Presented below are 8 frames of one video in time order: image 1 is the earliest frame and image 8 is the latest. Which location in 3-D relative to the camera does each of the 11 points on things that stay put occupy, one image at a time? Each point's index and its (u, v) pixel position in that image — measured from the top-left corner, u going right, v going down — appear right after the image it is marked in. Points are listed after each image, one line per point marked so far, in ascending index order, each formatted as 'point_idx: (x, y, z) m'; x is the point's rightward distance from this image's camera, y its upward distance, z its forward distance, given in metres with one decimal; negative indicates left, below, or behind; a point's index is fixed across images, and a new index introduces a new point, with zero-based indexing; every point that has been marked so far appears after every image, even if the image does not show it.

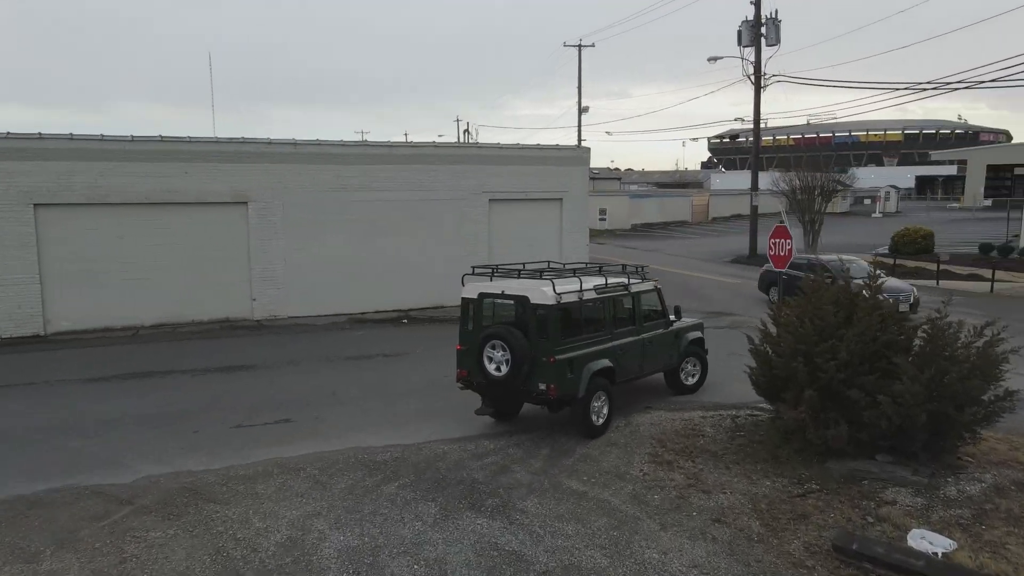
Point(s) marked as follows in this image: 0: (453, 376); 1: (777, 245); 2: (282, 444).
0: (-0.9, -1.5, +12.3) m
1: (+3.3, +0.5, +9.1) m
2: (-2.8, -1.9, +9.0) m
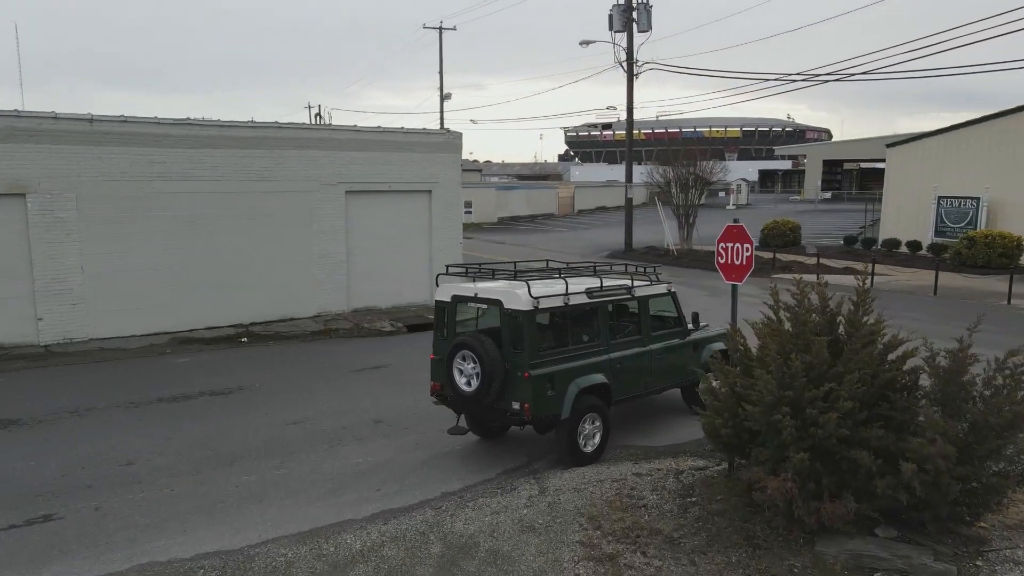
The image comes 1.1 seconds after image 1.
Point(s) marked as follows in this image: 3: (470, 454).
0: (-2.6, -1.7, +9.4) m
1: (+2.1, +0.3, +7.0) m
2: (-3.8, -2.2, +5.8) m
3: (-0.5, -1.9, +8.3) m
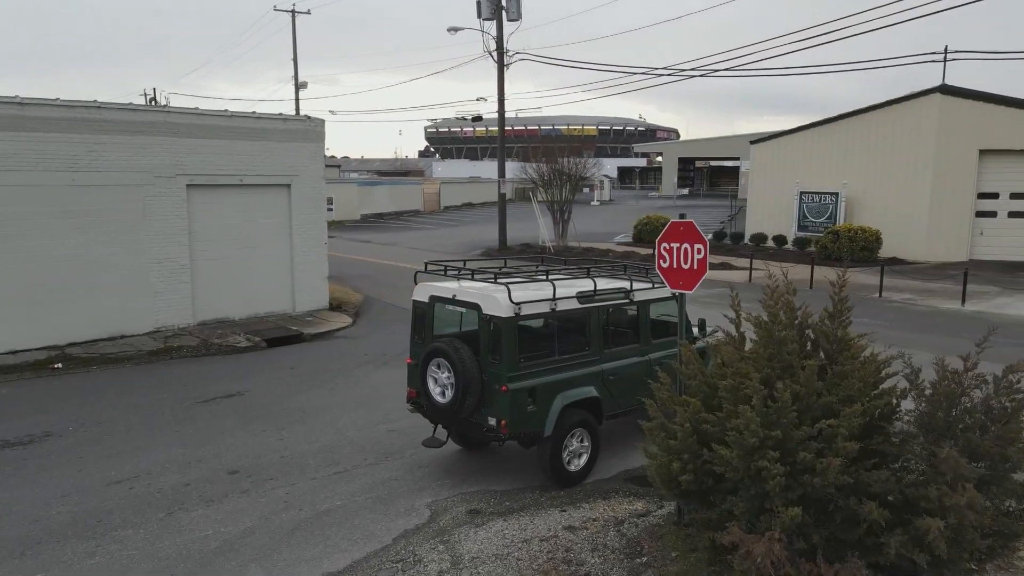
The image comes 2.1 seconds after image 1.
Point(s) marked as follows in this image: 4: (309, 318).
0: (-3.7, -1.9, +7.3) m
1: (+1.3, +0.3, +5.8) m
2: (-4.2, -2.4, +3.5) m
3: (-1.4, -2.0, +6.6) m
4: (-4.6, -0.7, +16.6) m
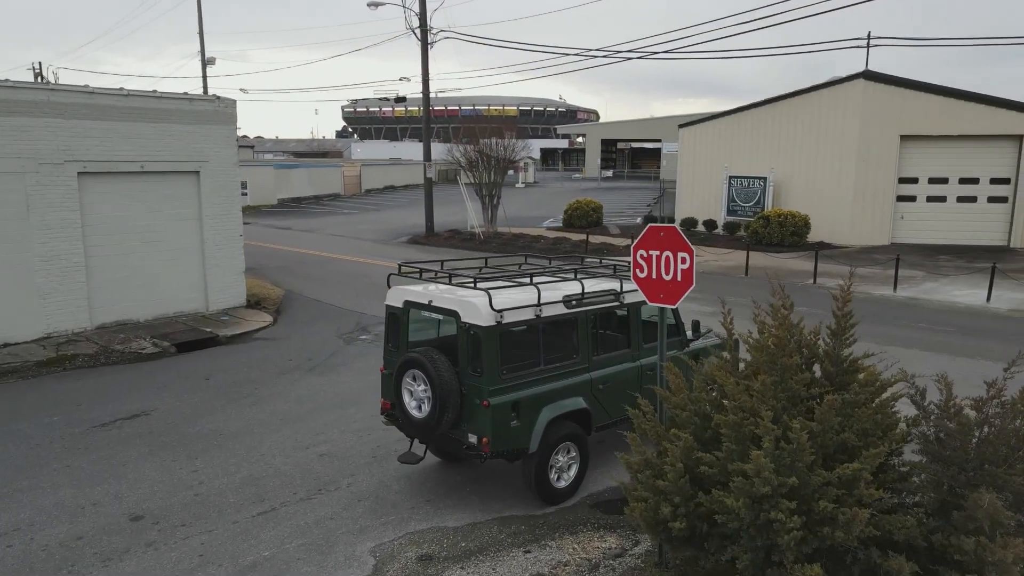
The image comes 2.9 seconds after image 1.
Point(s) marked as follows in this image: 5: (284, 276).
0: (-4.1, -2.0, +6.1) m
1: (+1.0, +0.2, +5.1) m
2: (-4.2, -2.7, +2.3) m
3: (-1.7, -2.1, +5.7) m
4: (-6.0, -0.6, +15.2) m
5: (-6.0, +0.3, +19.3) m
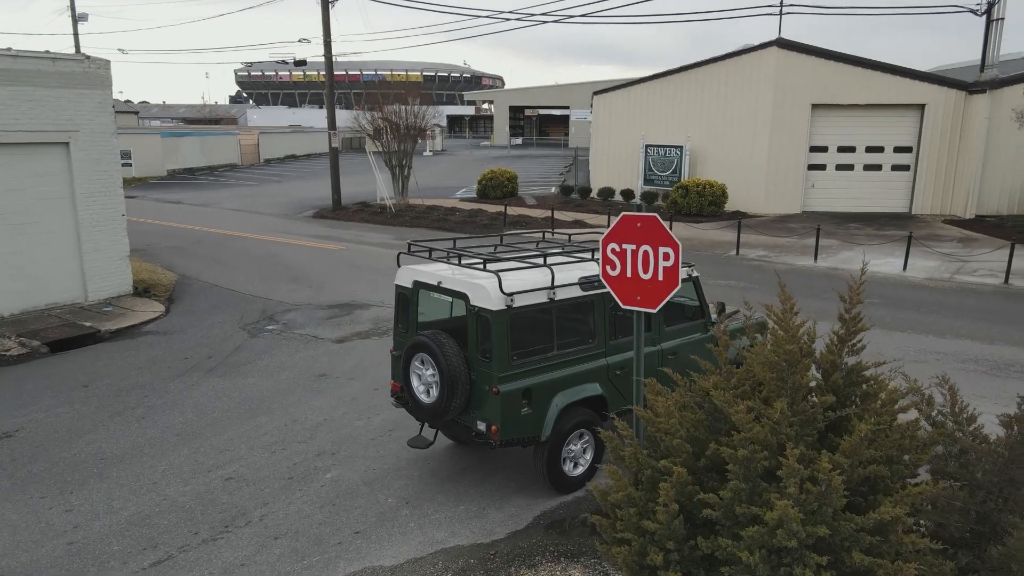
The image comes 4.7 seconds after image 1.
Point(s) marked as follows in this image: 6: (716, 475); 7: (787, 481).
0: (-4.5, -2.1, +4.8) m
1: (+0.7, +0.2, +4.3) m
2: (-4.1, -2.9, +1.0) m
3: (-2.0, -2.2, +4.7) m
4: (-7.5, -0.4, +13.5) m
5: (-8.0, +0.7, +17.5) m
6: (+1.1, -1.0, +3.8) m
7: (+1.2, -0.9, +3.3) m
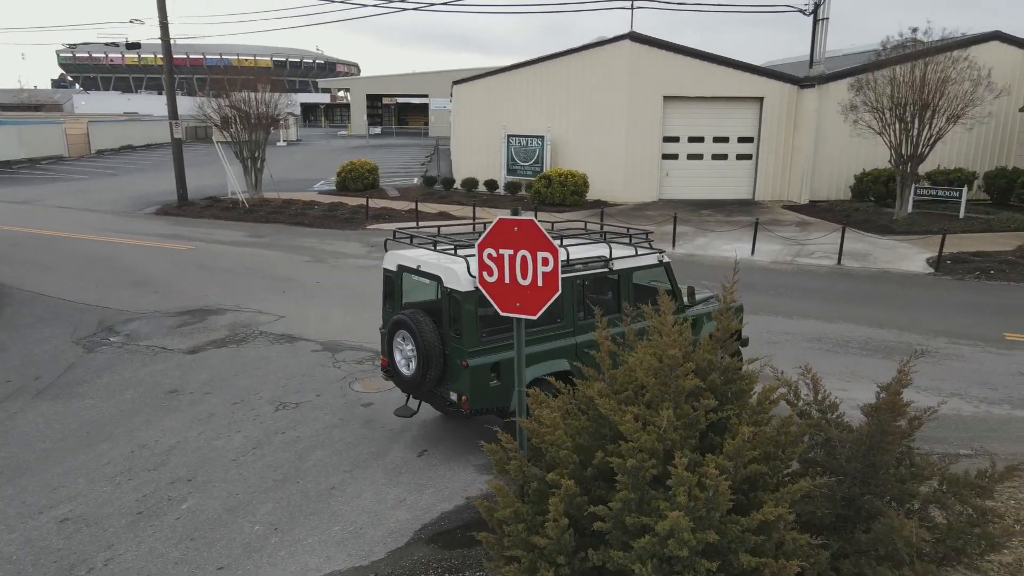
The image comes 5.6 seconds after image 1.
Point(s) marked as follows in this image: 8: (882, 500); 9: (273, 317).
0: (-5.1, -2.3, +3.7) m
1: (0.0, +0.1, +4.1) m
2: (-4.0, -3.2, +0.1) m
3: (-2.7, -2.3, +4.0) m
4: (-9.7, -0.6, +11.7) m
5: (-10.9, +0.5, +15.5) m
6: (+0.5, -1.0, +3.8) m
7: (+0.7, -0.9, +3.2) m
8: (+1.9, -1.1, +3.9) m
9: (-3.8, -0.5, +11.8) m
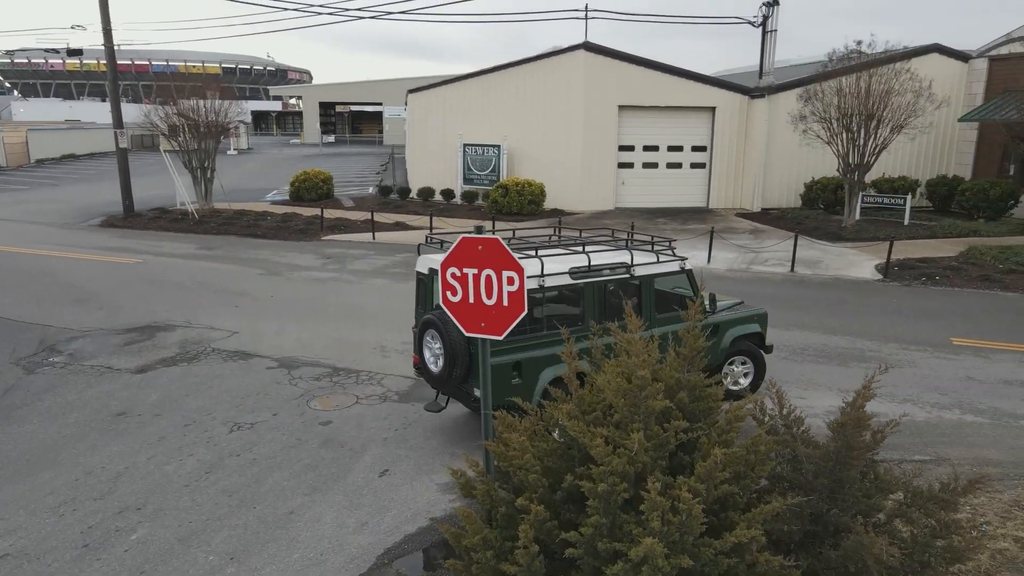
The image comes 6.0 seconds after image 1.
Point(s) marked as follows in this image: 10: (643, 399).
0: (-5.2, -2.5, +3.3) m
1: (-0.2, 0.0, +4.1) m
2: (-3.9, -3.3, -0.2) m
3: (-2.8, -2.4, +3.8) m
4: (-10.3, -0.9, +11.0) m
5: (-11.8, +0.1, +14.8) m
6: (+0.3, -1.1, +3.7) m
7: (+0.6, -1.0, +3.2) m
8: (+1.8, -1.2, +3.9) m
9: (-4.4, -0.7, +11.4) m
10: (+0.6, -0.5, +3.6) m
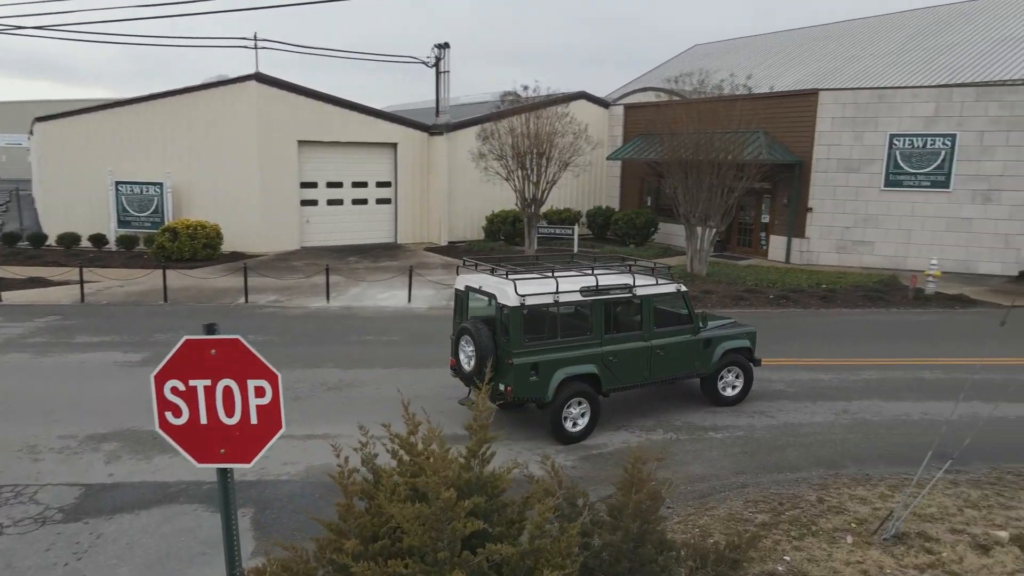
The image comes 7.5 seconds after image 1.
0: (-5.3, -3.3, +0.2) m
1: (-1.3, -0.5, +3.1) m
2: (-2.6, -3.8, -2.4) m
3: (-3.3, -3.1, +1.7) m
4: (-13.2, -2.4, +5.2) m
5: (-16.2, -1.7, +8.0) m
6: (-0.6, -1.5, +2.9) m
7: (-0.1, -1.4, +2.6) m
8: (+0.7, -1.5, +3.7) m
9: (-8.1, -1.9, +8.0) m
10: (-0.3, -0.9, +3.0) m
